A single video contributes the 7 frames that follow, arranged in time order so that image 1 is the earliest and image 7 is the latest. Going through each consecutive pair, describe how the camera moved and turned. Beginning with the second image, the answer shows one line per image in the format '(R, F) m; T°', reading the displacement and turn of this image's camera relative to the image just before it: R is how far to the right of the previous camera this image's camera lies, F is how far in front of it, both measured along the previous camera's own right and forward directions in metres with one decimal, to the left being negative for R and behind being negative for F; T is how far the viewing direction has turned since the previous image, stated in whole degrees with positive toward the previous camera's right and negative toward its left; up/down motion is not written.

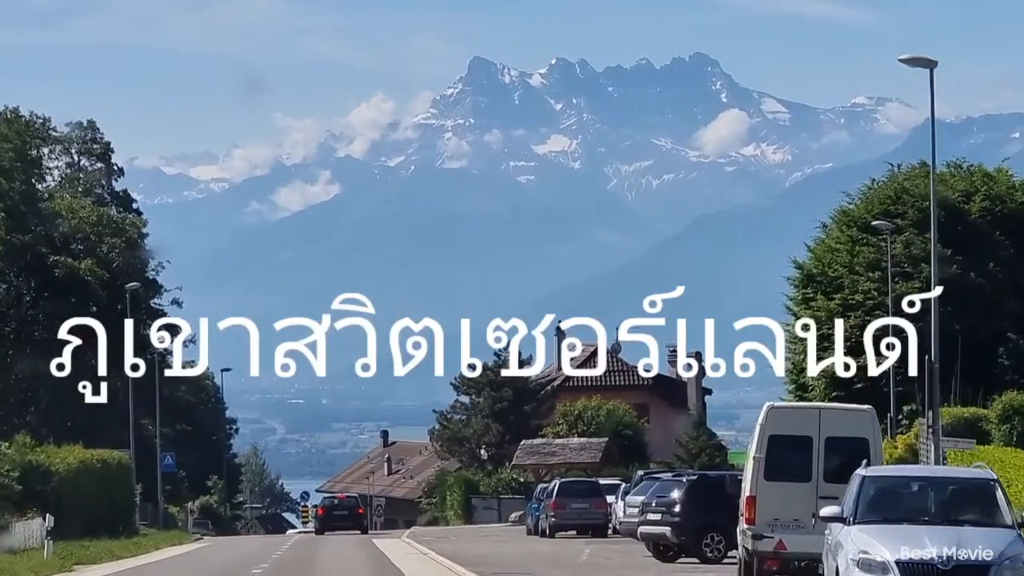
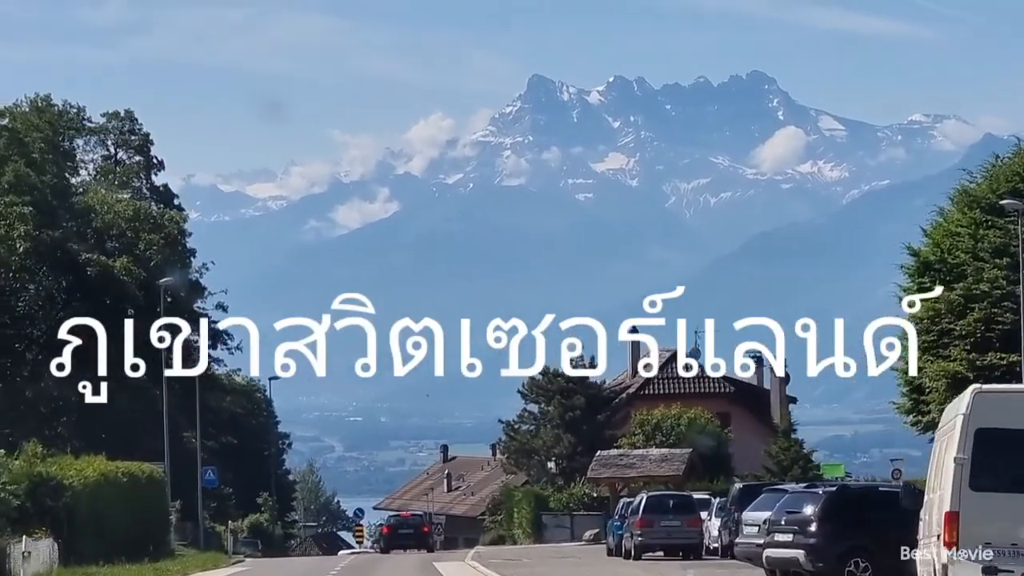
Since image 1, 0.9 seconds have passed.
(-0.5, +5.4) m; -2°
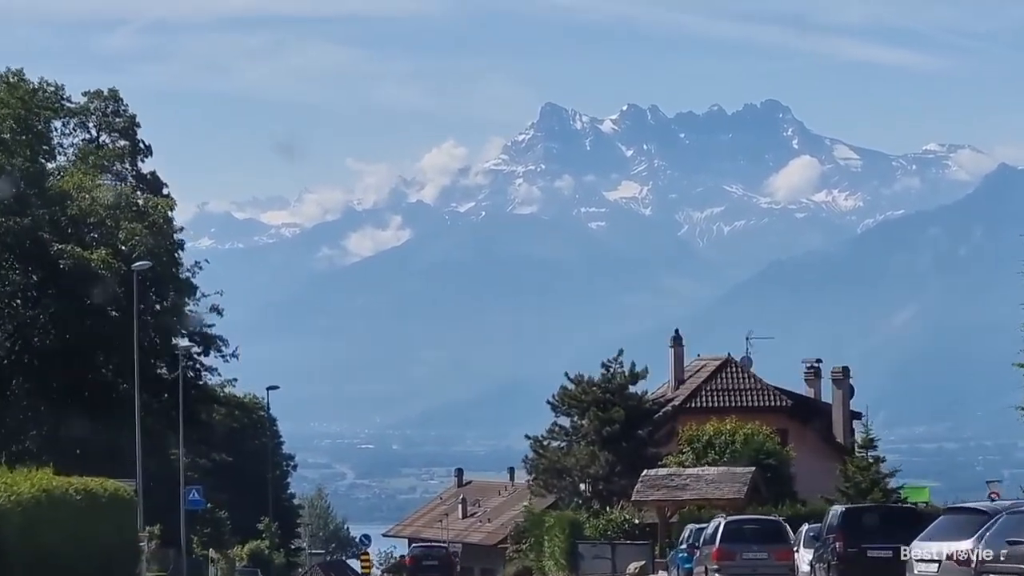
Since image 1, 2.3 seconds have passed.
(-0.5, +7.5) m; 0°
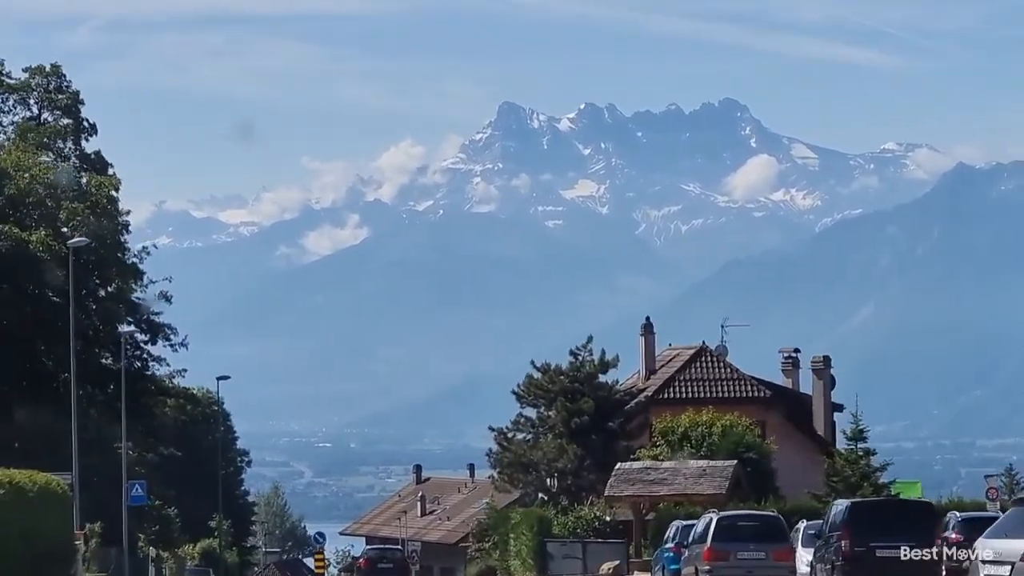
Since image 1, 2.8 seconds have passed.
(-0.2, +2.9) m; +1°
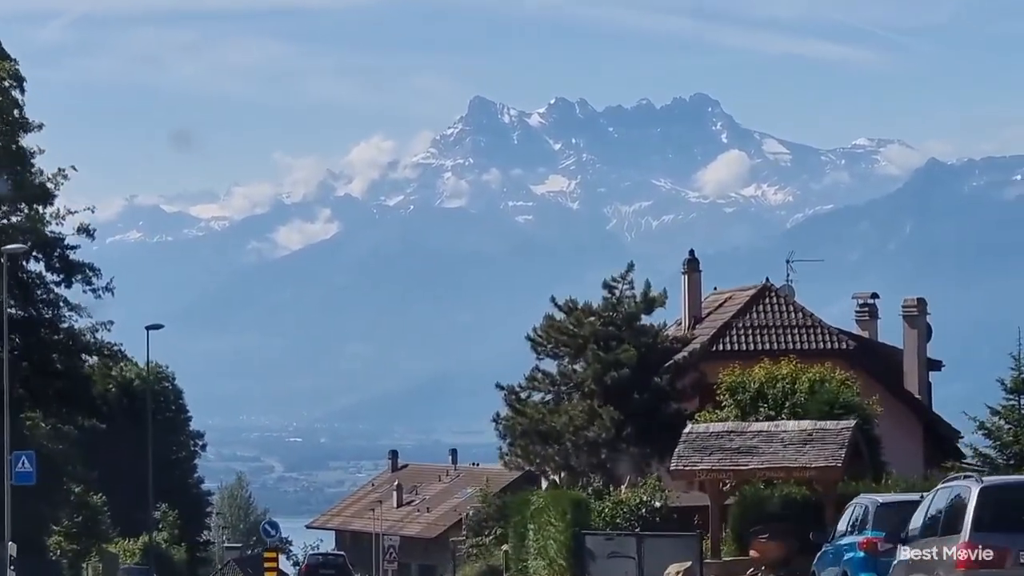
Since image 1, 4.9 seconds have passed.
(-1.0, +12.2) m; +1°
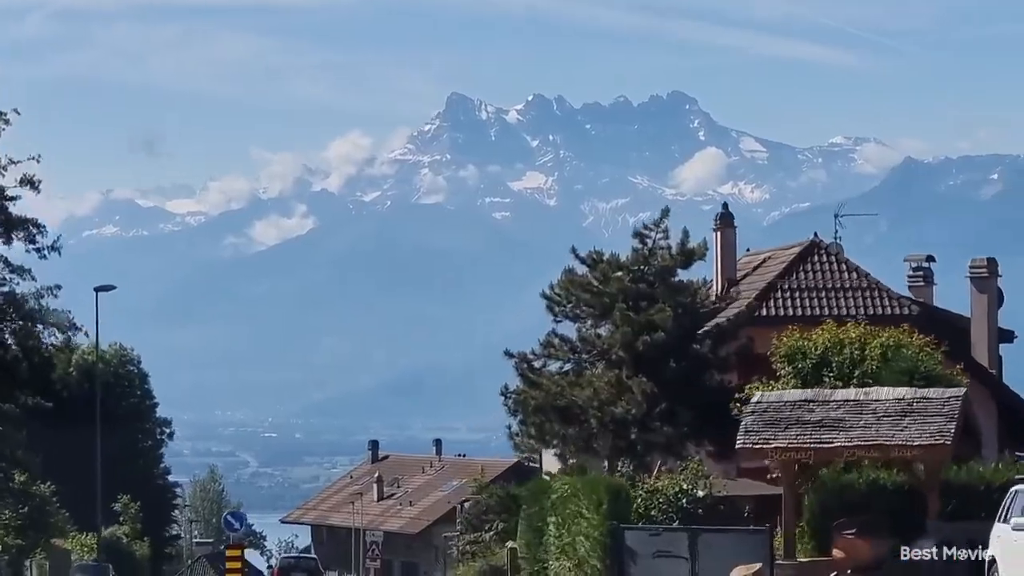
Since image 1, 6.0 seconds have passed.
(-0.7, +6.0) m; +1°
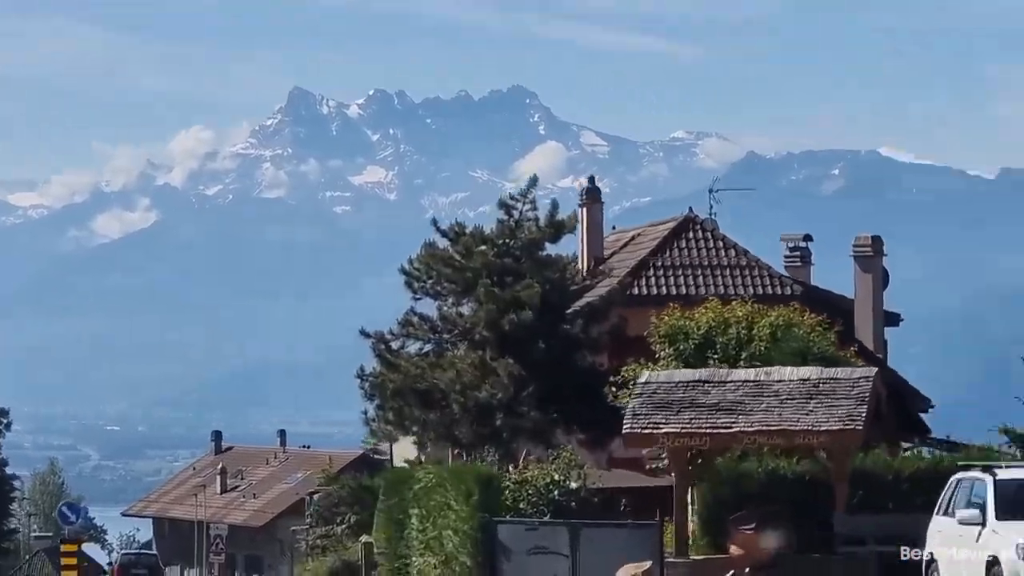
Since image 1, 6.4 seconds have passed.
(-0.1, +2.9) m; +5°
